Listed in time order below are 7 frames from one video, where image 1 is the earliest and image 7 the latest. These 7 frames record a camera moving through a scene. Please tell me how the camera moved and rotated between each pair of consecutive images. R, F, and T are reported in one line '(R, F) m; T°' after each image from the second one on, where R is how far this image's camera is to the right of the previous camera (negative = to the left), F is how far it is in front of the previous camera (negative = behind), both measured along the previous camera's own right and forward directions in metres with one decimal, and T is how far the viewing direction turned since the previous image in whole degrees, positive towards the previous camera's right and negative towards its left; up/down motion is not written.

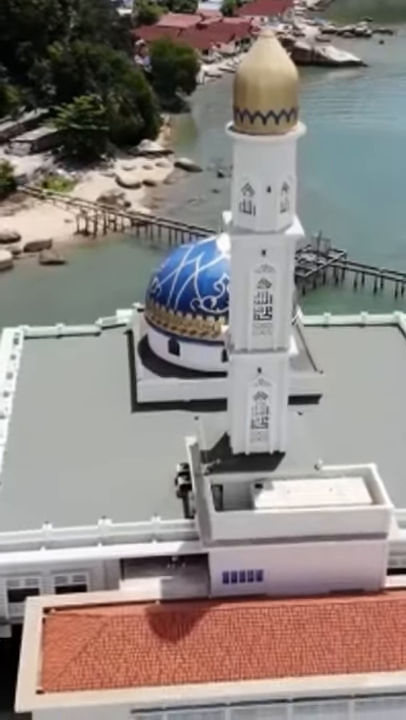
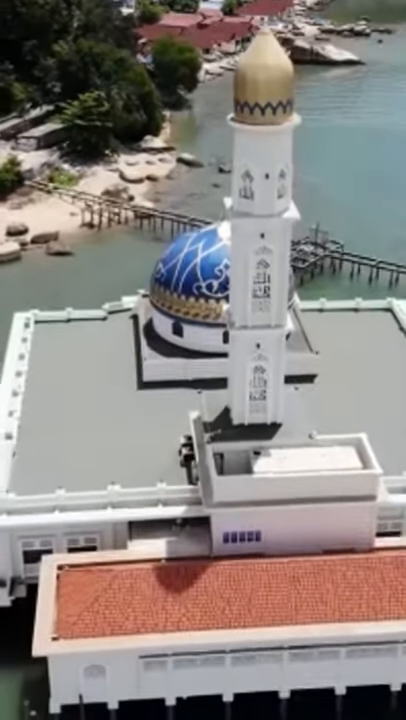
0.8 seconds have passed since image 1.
(-0.1, -1.7) m; 0°
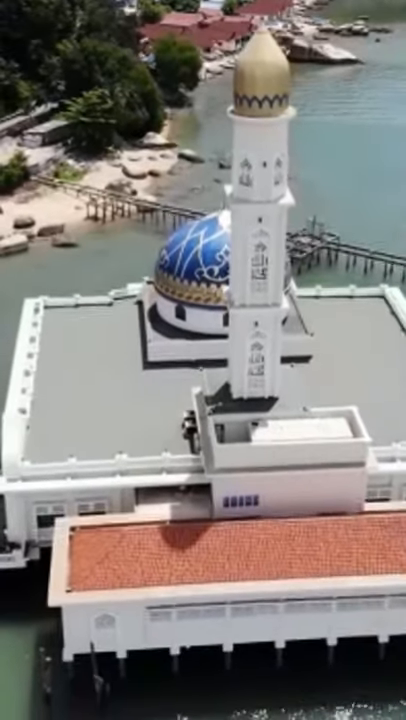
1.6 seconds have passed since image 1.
(-0.1, -1.9) m; 0°
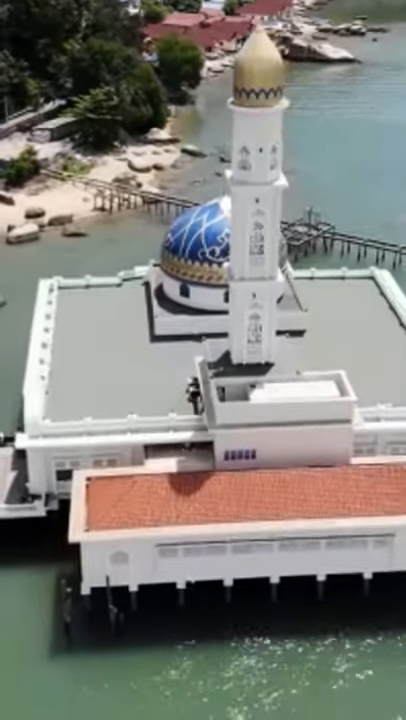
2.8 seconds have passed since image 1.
(-0.1, -2.9) m; 0°
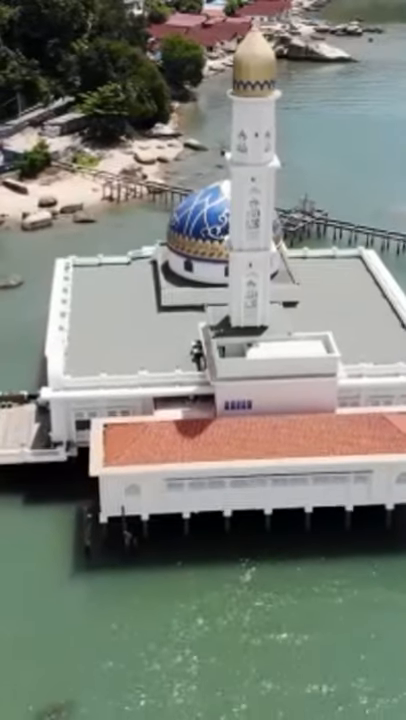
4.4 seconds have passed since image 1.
(-0.1, -4.0) m; 0°
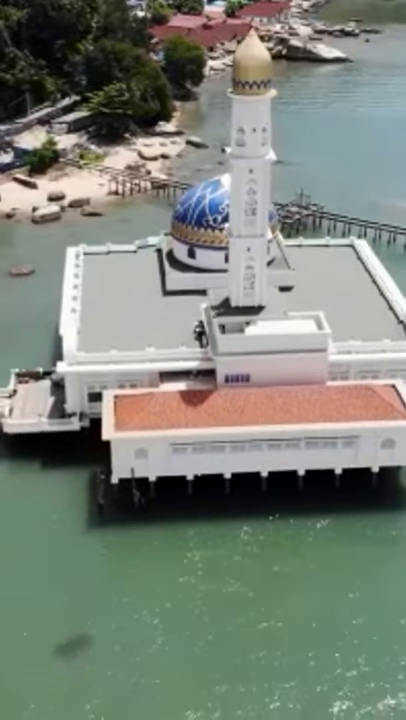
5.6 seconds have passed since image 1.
(-0.1, -3.1) m; 0°
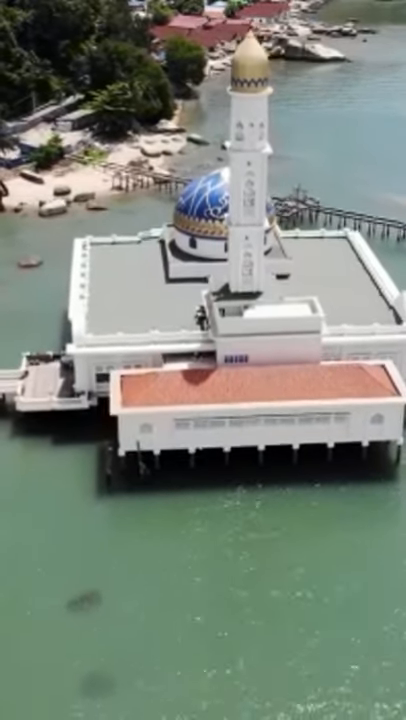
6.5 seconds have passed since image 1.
(-0.1, -2.3) m; 0°
